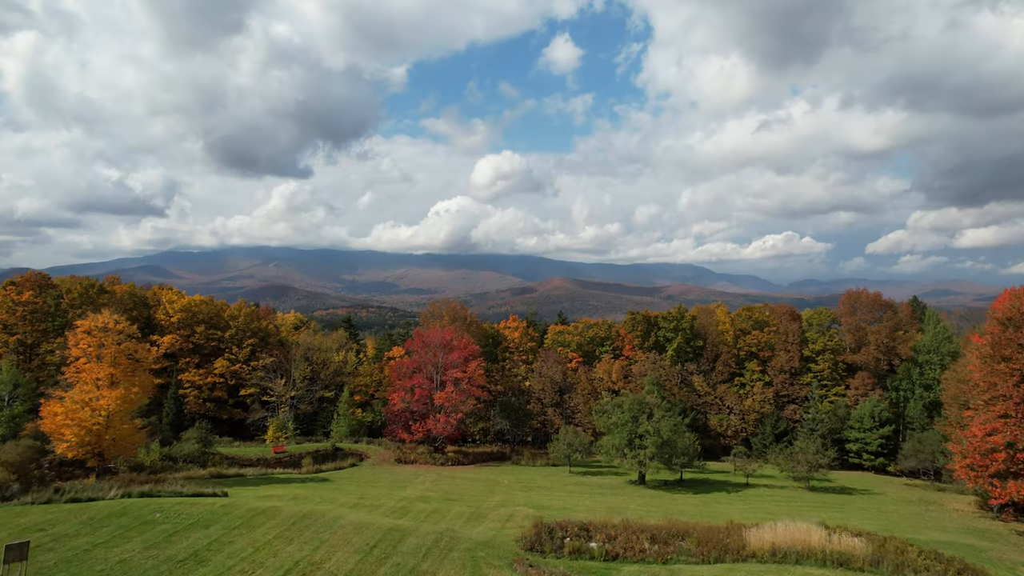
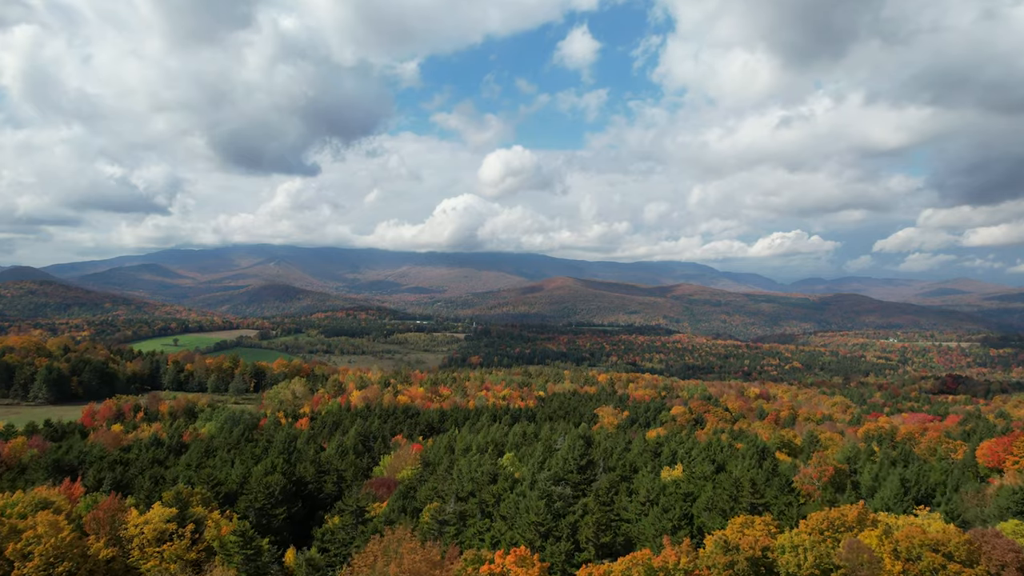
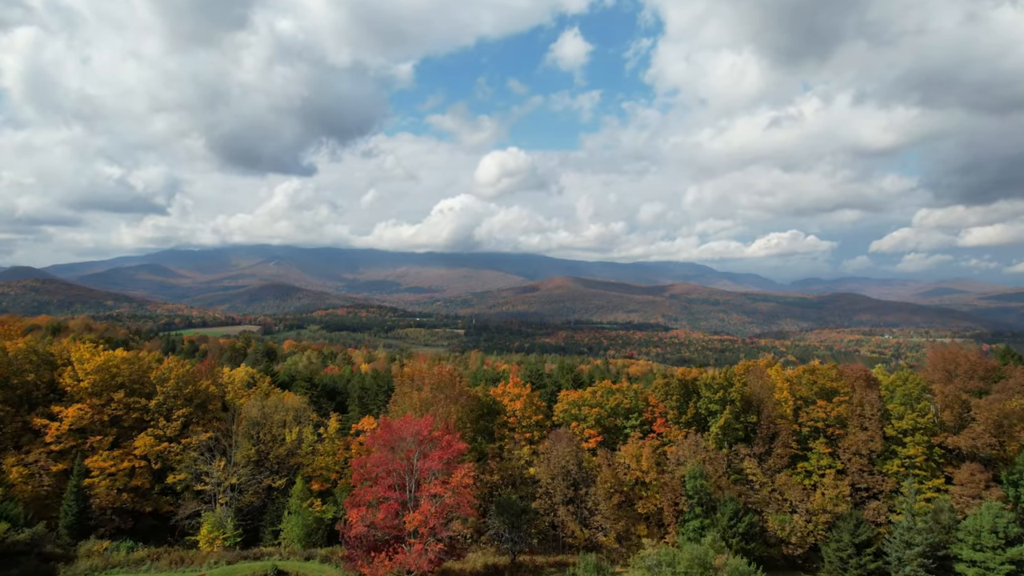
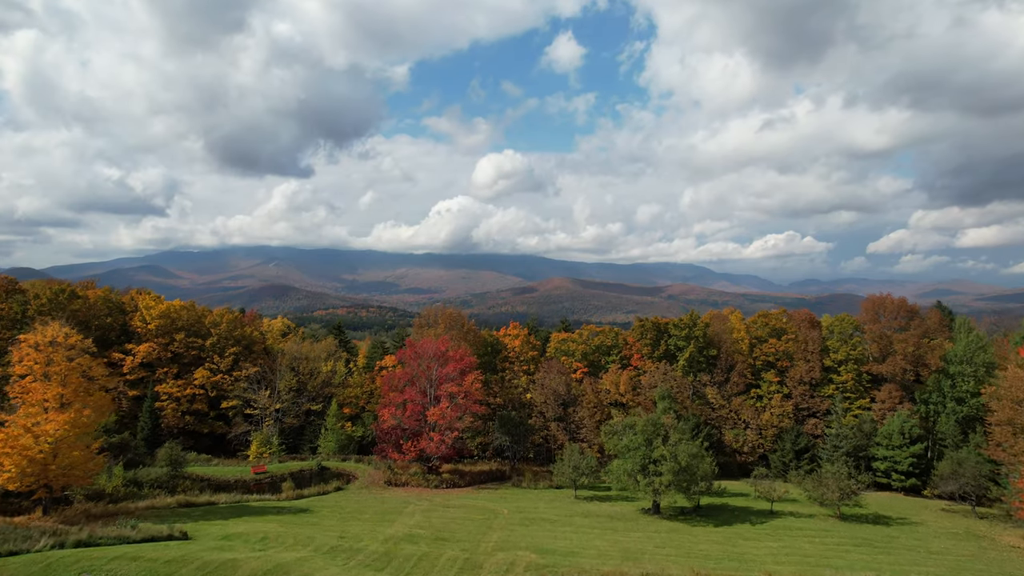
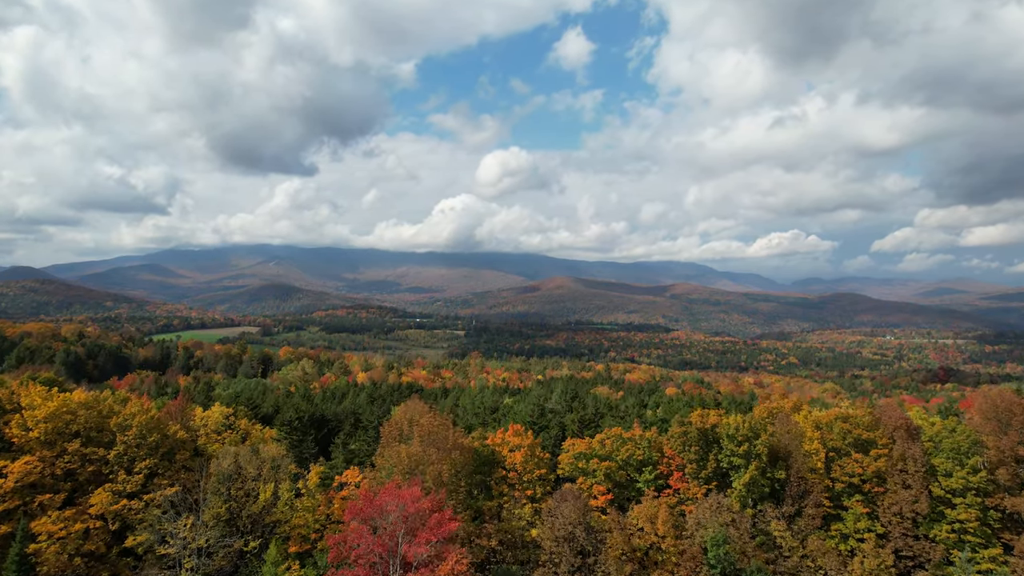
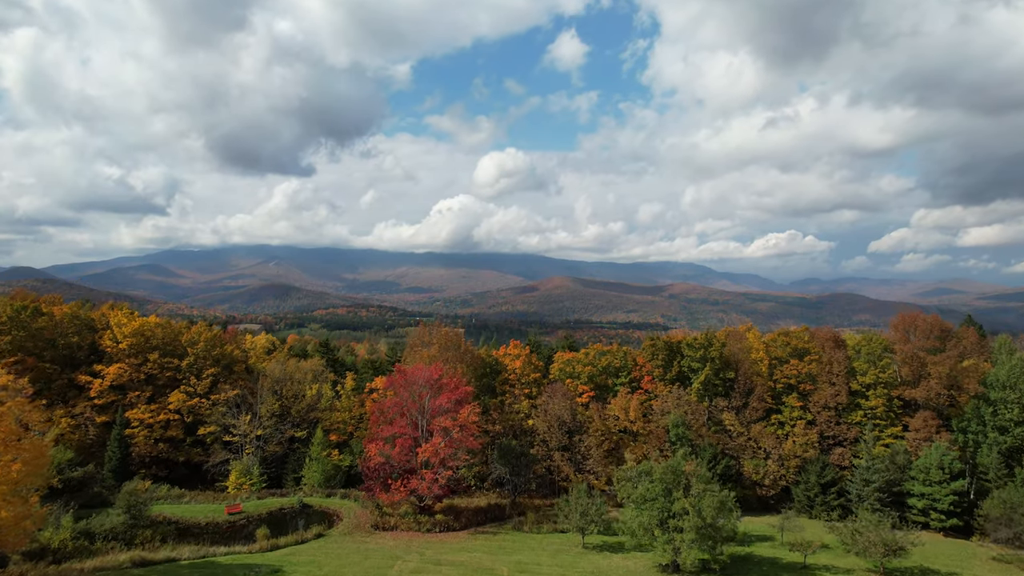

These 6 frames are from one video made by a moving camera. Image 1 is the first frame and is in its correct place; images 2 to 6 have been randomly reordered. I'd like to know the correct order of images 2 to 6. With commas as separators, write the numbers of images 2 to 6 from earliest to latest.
4, 6, 3, 5, 2
